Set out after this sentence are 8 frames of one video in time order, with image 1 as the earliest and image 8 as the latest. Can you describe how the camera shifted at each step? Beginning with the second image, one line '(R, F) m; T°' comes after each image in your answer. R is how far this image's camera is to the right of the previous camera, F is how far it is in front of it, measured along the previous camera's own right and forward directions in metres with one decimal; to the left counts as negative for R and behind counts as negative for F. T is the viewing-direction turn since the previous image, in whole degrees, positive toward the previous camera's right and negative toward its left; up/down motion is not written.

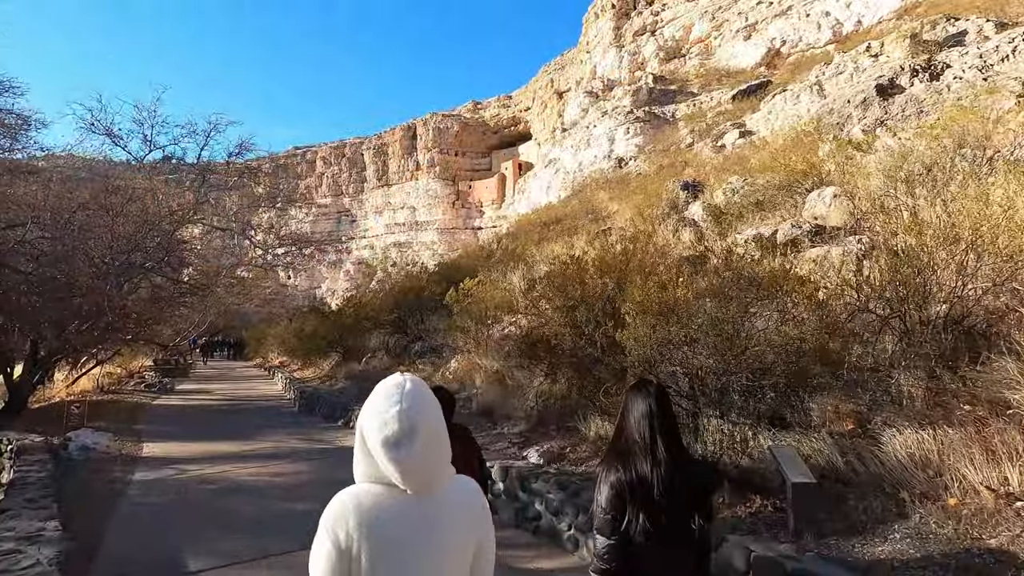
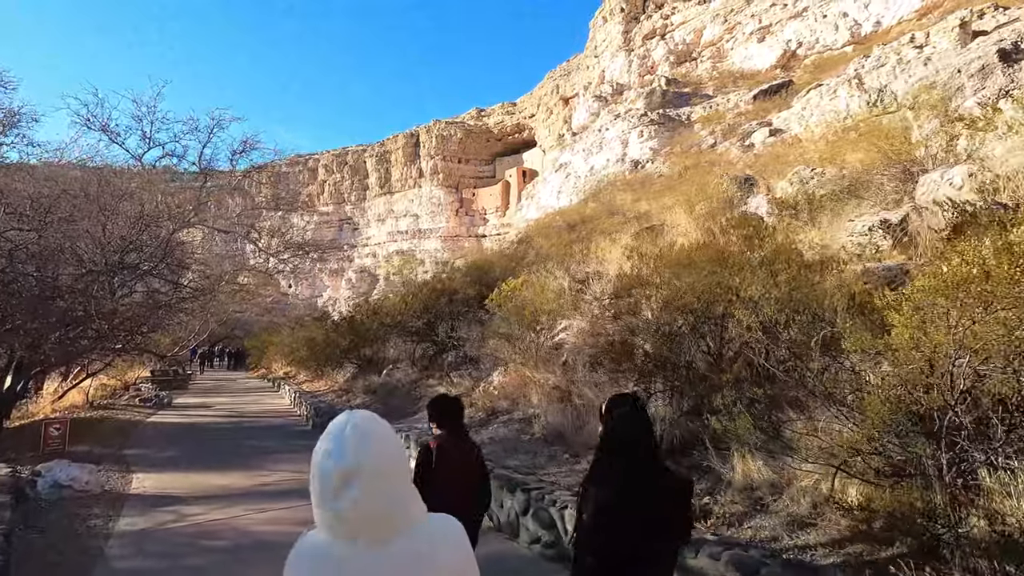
(-0.9, +1.4) m; 0°
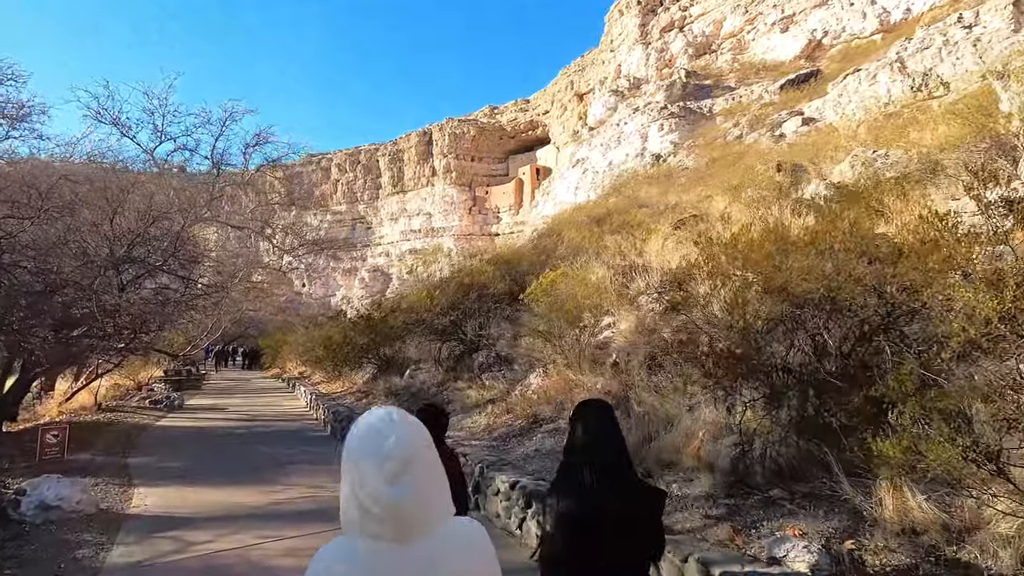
(-0.4, +0.9) m; -1°
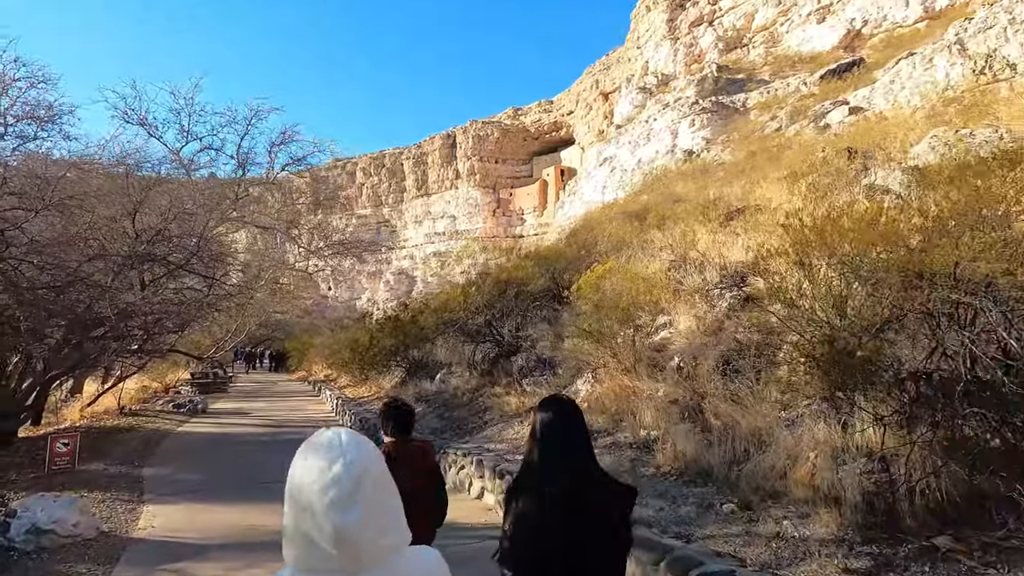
(-0.3, +0.8) m; -2°
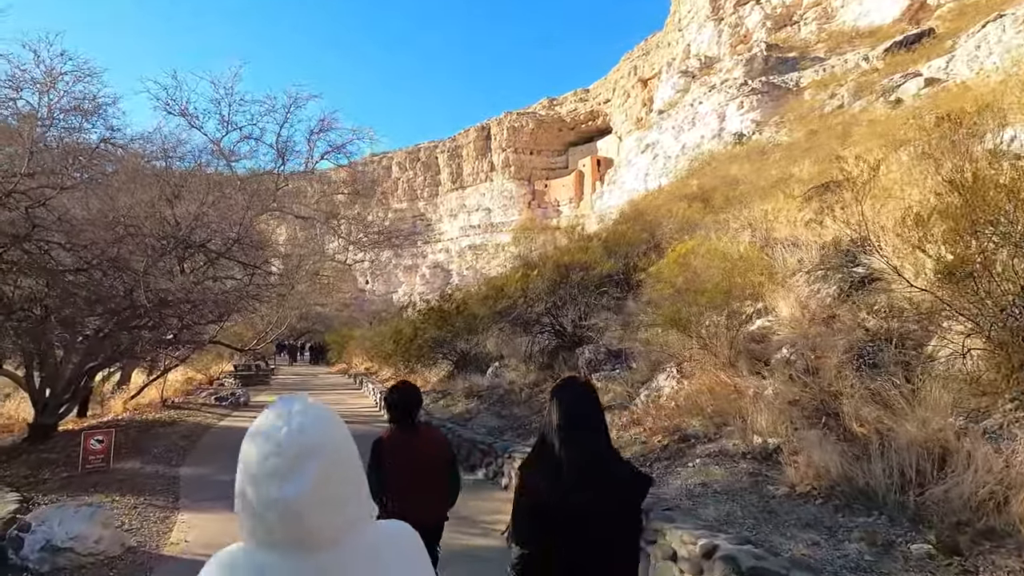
(-0.4, +0.9) m; -4°
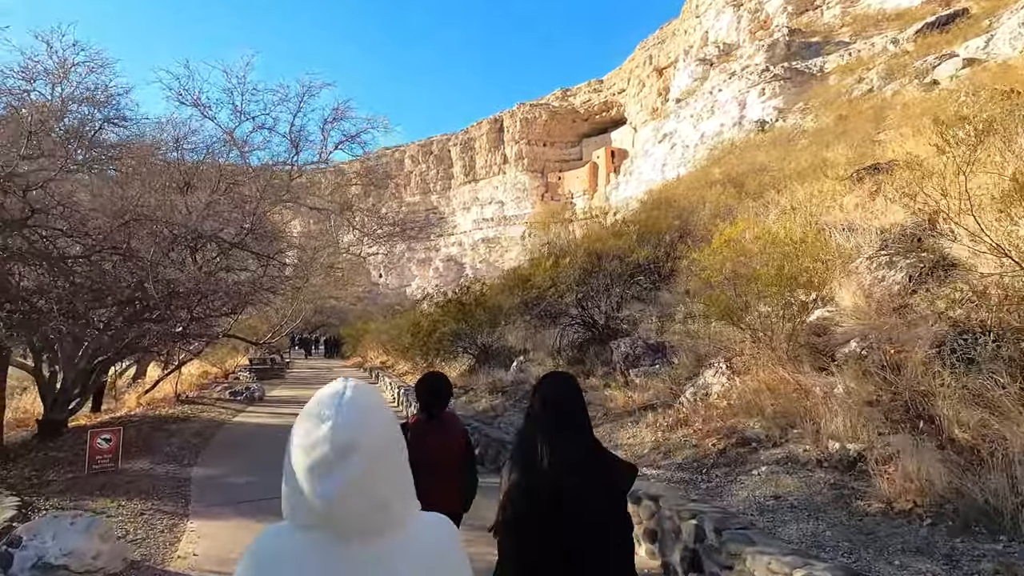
(-0.2, +0.5) m; -1°
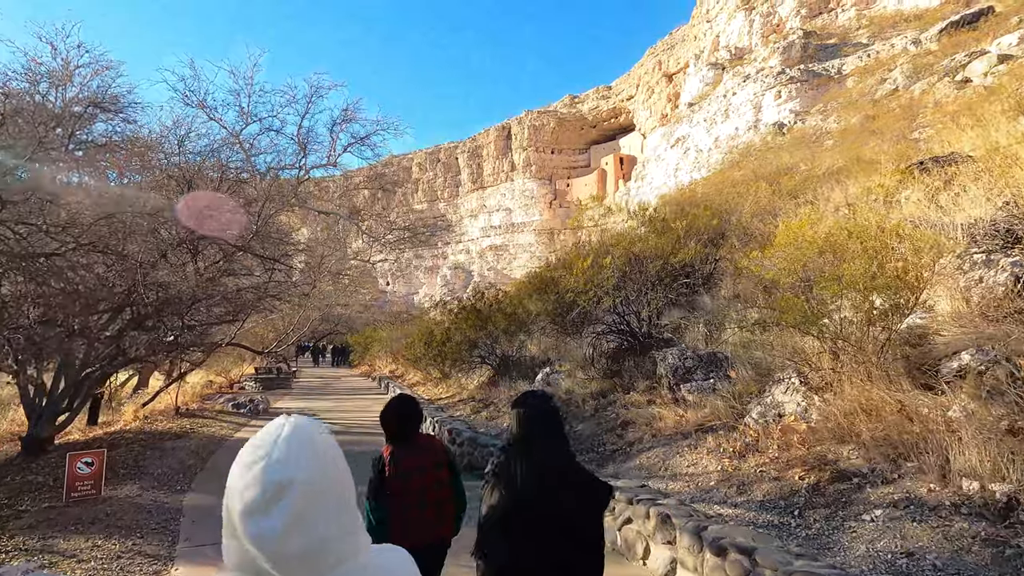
(-0.3, +0.7) m; -1°
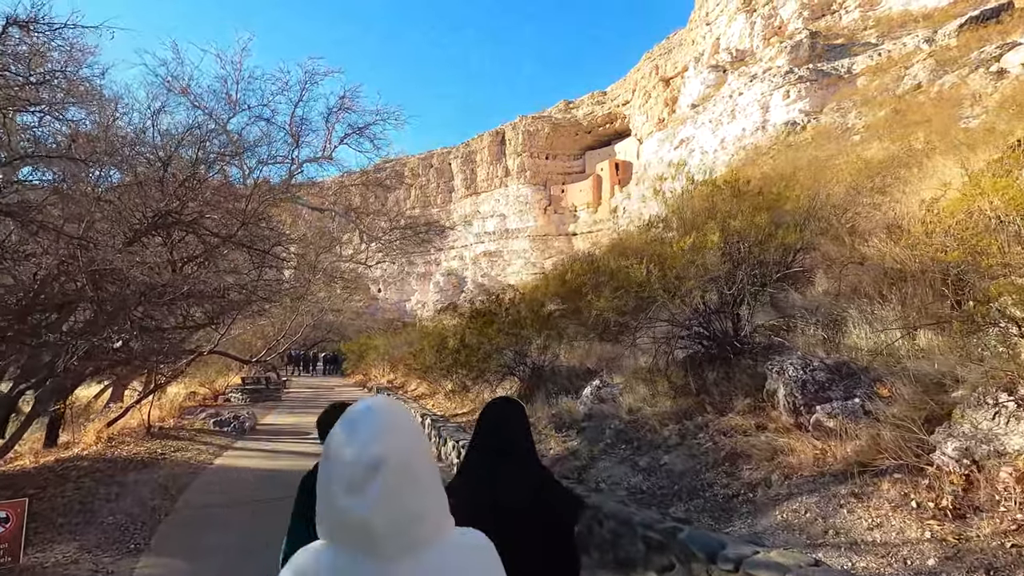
(-0.7, +1.5) m; +1°
